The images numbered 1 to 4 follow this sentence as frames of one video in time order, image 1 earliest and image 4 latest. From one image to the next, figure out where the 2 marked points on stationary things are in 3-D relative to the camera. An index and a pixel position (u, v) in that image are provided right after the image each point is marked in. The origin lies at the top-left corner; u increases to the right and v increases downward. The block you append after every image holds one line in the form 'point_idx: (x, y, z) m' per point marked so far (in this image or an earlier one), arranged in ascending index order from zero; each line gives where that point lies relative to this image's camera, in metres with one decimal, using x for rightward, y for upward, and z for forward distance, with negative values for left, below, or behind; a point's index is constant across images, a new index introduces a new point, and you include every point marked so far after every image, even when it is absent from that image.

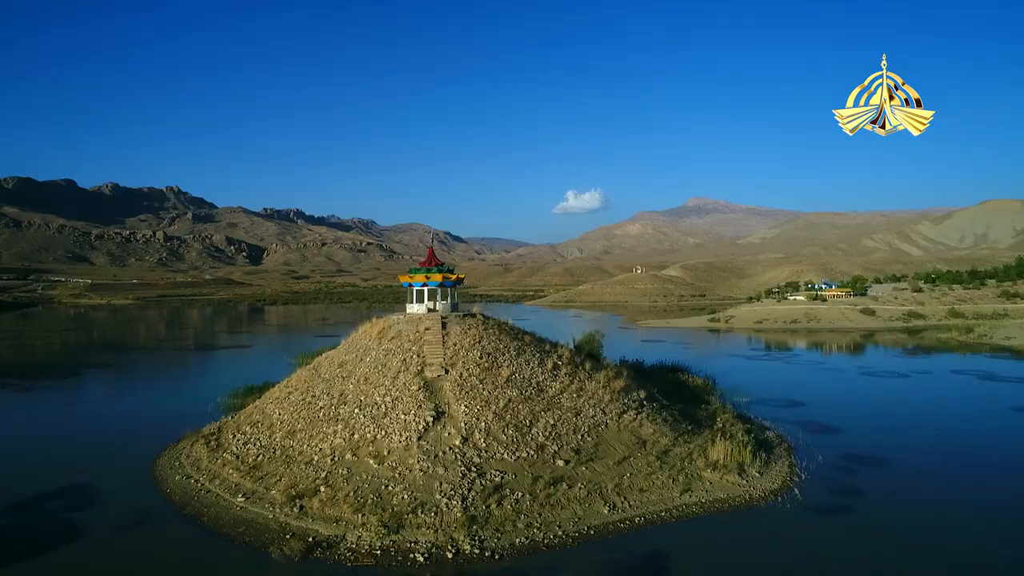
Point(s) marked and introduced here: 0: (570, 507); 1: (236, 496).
0: (+0.8, -3.1, +9.9) m
1: (-4.2, -3.1, +10.6) m
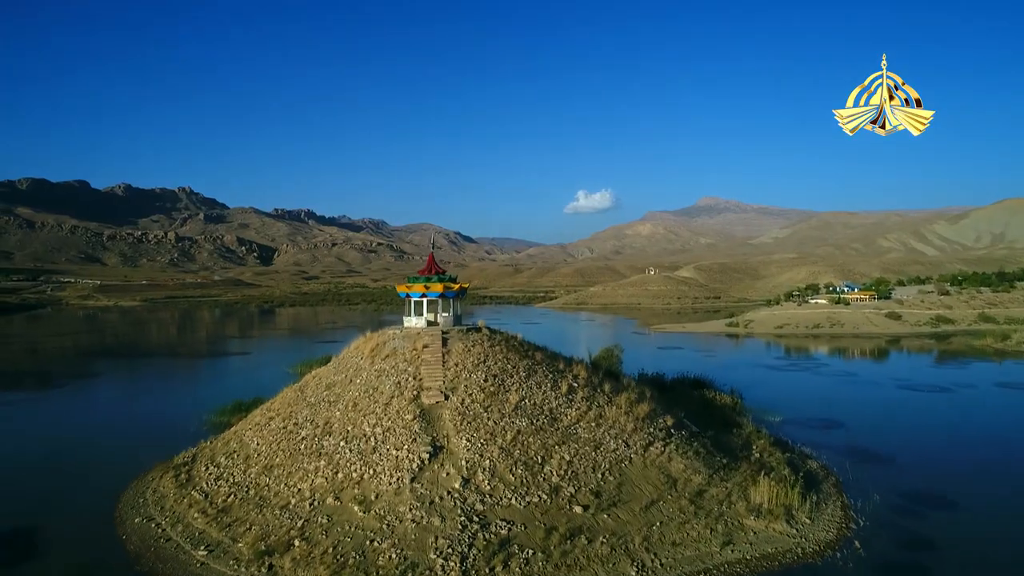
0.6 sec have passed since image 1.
0: (+0.9, -3.3, +8.3) m
1: (-4.0, -3.3, +9.1) m
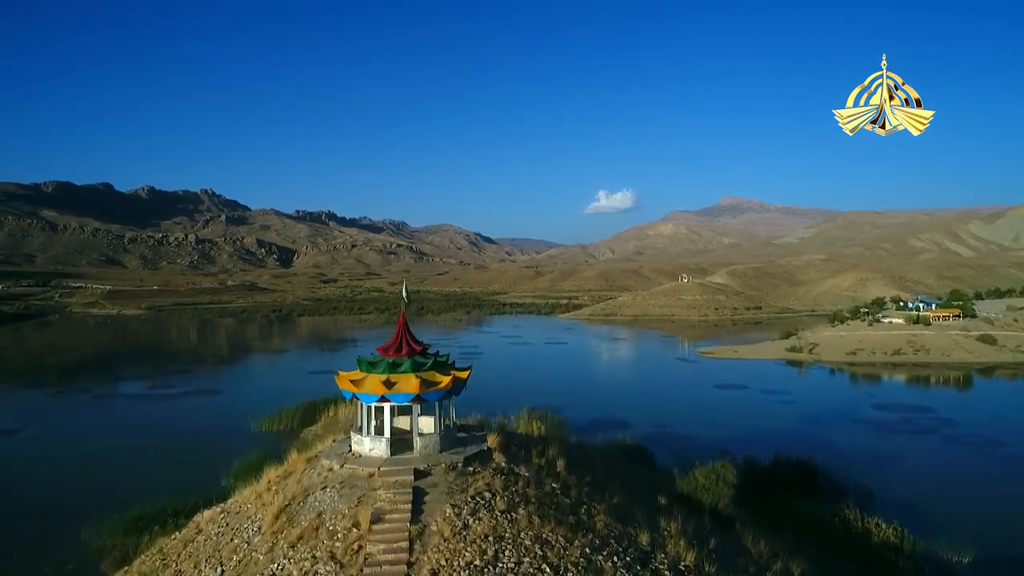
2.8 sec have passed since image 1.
0: (+1.1, -4.3, +2.1) m
1: (-3.8, -4.3, +3.0) m
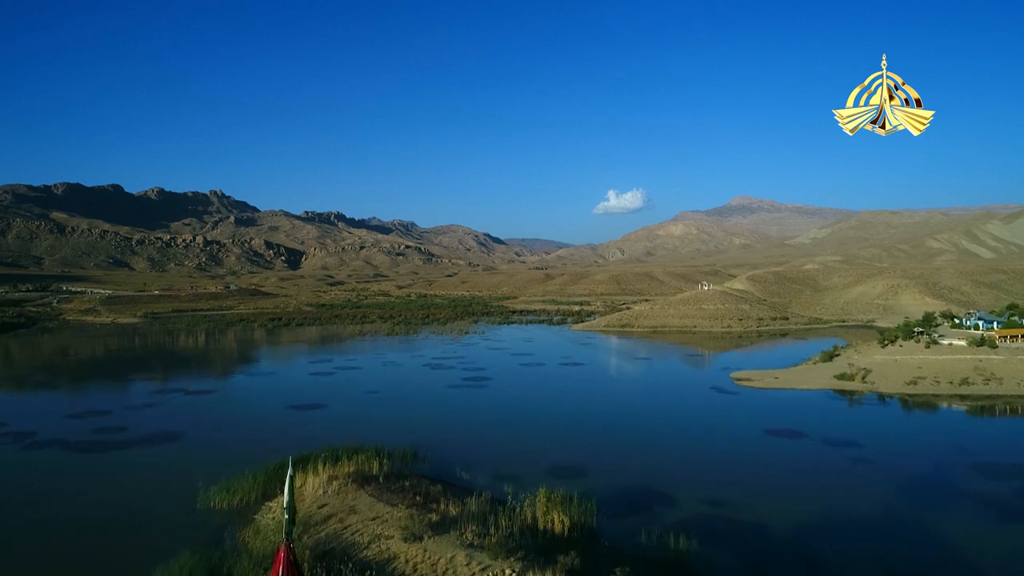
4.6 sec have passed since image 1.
0: (+1.2, -5.2, -2.3) m
1: (-3.7, -5.2, -1.3) m
